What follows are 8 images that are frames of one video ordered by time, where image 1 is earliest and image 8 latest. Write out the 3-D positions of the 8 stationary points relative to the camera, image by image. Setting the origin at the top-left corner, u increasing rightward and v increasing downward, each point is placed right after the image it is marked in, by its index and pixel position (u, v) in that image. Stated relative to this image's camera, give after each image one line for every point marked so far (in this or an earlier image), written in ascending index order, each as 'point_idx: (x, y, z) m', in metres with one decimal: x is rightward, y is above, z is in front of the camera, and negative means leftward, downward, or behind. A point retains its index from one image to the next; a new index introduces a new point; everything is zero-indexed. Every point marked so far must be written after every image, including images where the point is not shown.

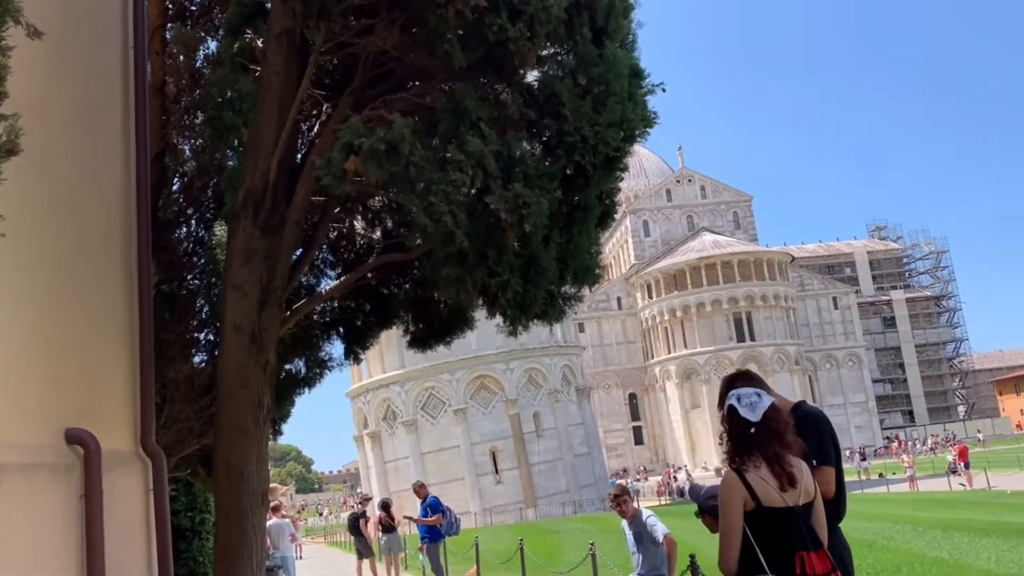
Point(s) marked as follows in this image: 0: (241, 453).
0: (-2.0, -1.2, +6.2) m
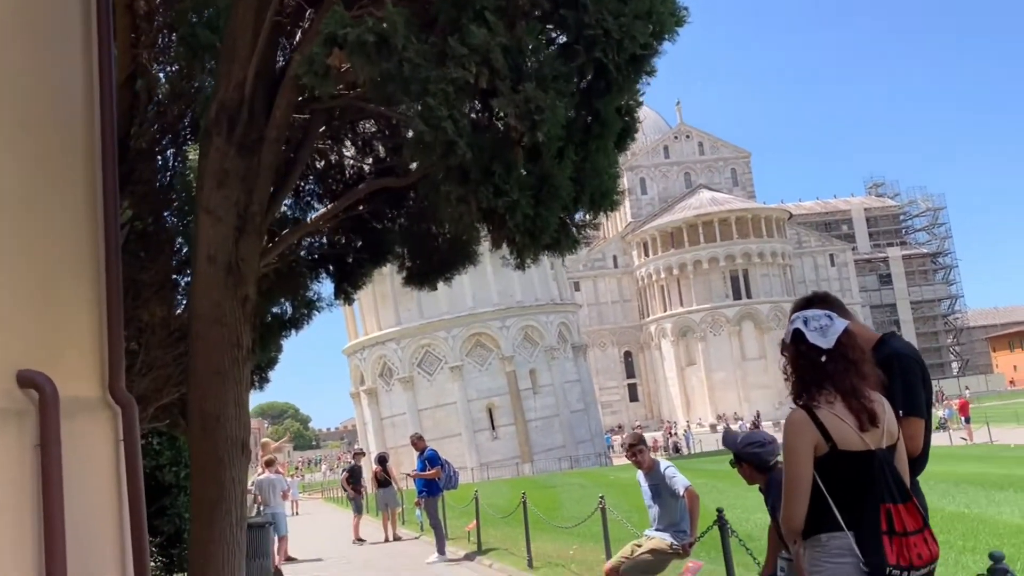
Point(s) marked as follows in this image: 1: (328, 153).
0: (-1.9, -0.7, +5.5) m
1: (-1.6, +1.2, +7.3) m
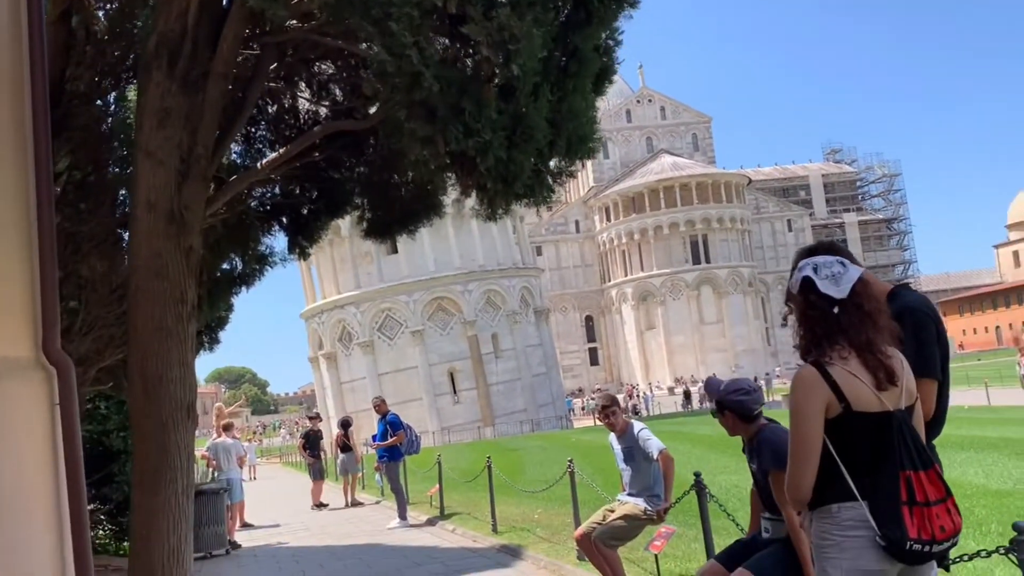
0: (-2.1, -0.4, +5.1) m
1: (-1.9, +1.5, +6.8) m
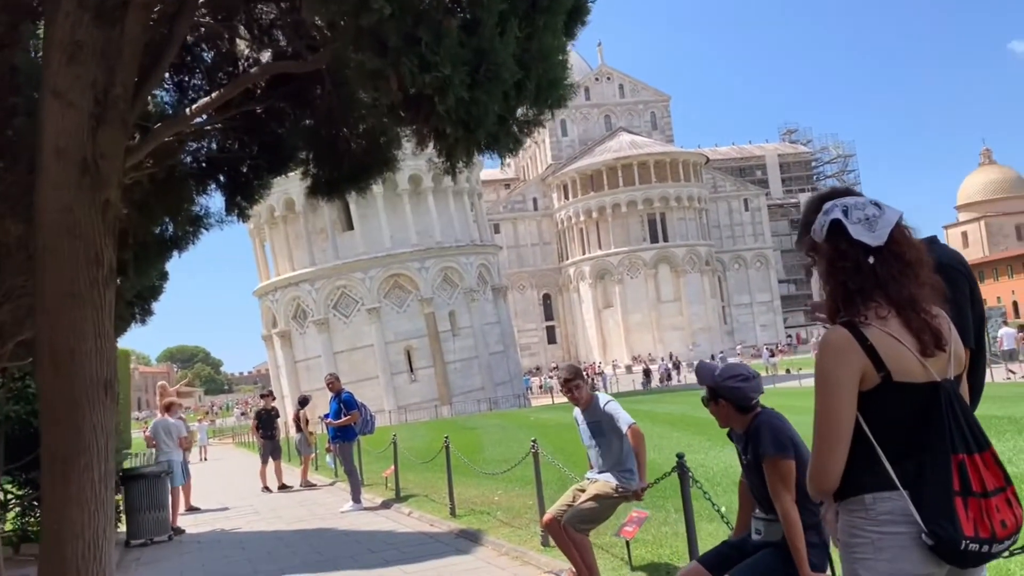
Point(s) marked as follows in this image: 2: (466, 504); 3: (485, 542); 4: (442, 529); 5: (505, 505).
0: (-2.3, -0.2, +4.5) m
1: (-2.1, +1.8, +6.1) m
2: (-0.6, -2.8, +10.8) m
3: (-0.3, -2.5, +8.4) m
4: (-0.8, -2.7, +9.5) m
5: (-0.1, -2.7, +10.4) m
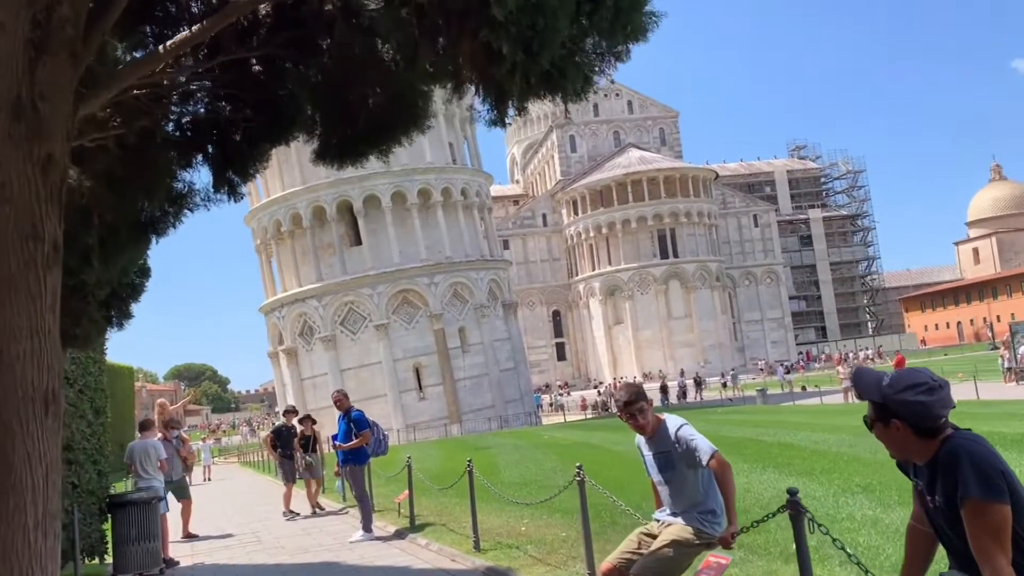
0: (-2.0, -0.1, +3.4) m
1: (-1.8, +1.8, +5.1) m
2: (-0.2, -2.8, +9.6) m
3: (+0.1, -2.5, +7.3) m
4: (-0.5, -2.7, +8.3) m
5: (+0.3, -2.7, +9.2) m
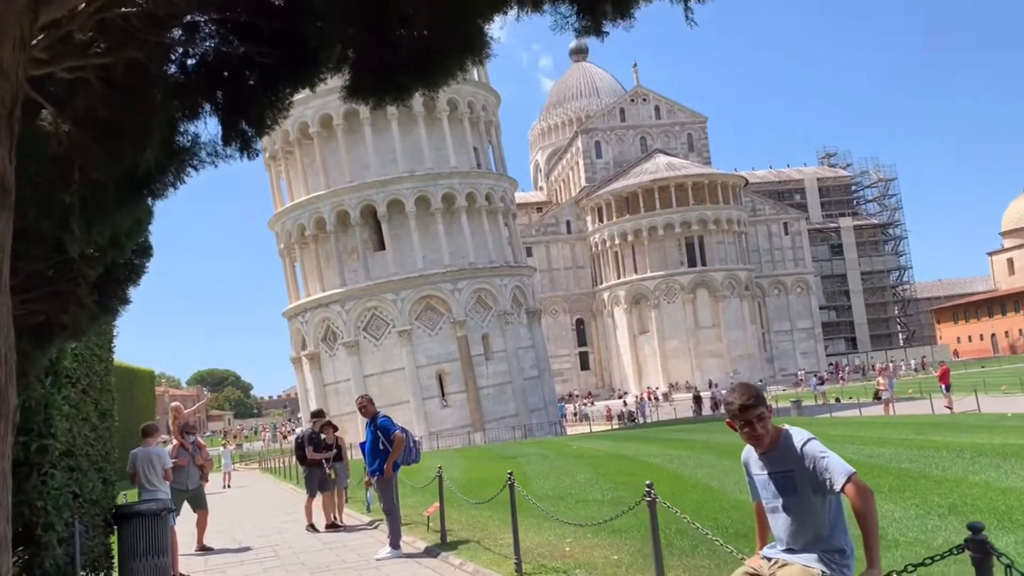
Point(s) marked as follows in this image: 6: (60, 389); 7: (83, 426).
0: (-1.7, 0.0, +2.5) m
1: (-1.5, +2.0, +4.2) m
2: (+0.2, -2.8, +8.7) m
3: (+0.4, -2.5, +6.3) m
4: (0.0, -2.7, +7.4) m
5: (+0.7, -2.7, +8.2) m
6: (-4.3, -1.0, +8.1) m
7: (-4.4, -1.4, +8.7) m
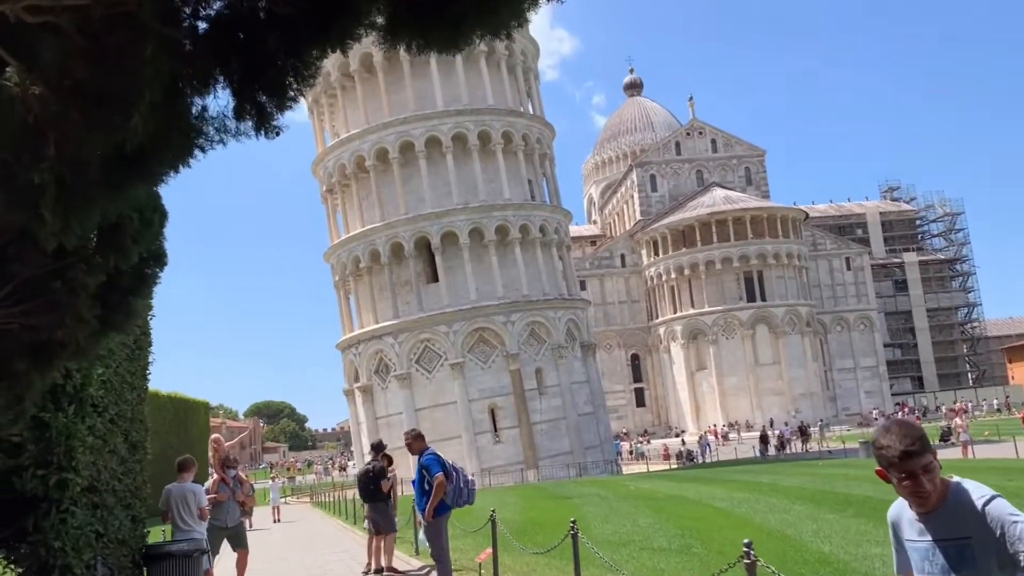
0: (-1.5, 0.0, +1.7) m
1: (-1.1, +1.9, +3.5) m
2: (+0.8, -3.0, +7.7) m
3: (+0.9, -2.6, +5.3) m
4: (+0.5, -2.8, +6.4) m
5: (+1.2, -2.9, +7.2) m
6: (-3.8, -1.2, +7.5) m
7: (-3.8, -1.6, +8.0) m
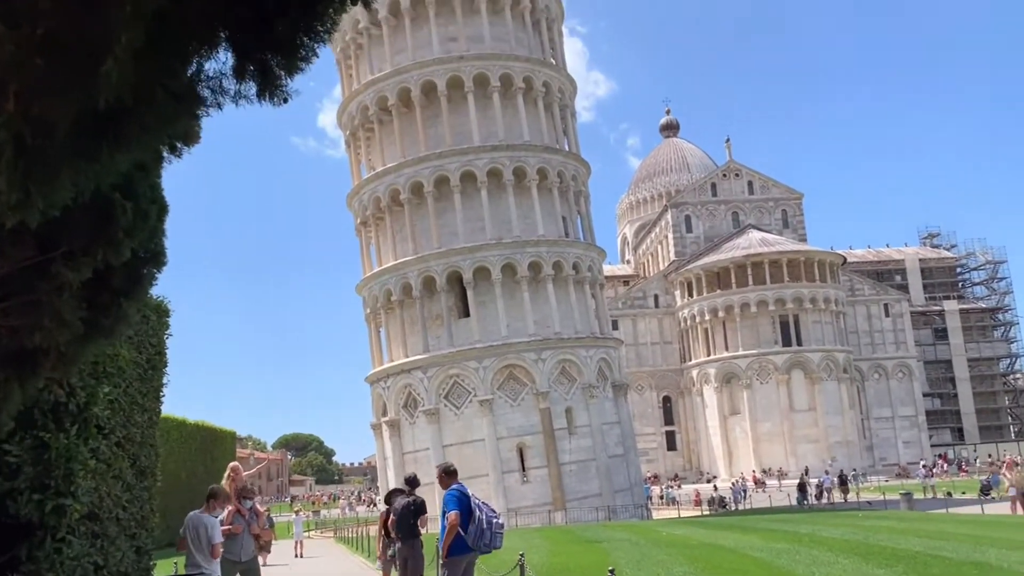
0: (-1.4, +0.1, +1.3) m
1: (-0.9, +1.9, +3.2) m
2: (+1.0, -3.2, +7.0) m
3: (+1.1, -2.7, +4.7) m
4: (+0.7, -3.0, +5.8) m
5: (+1.5, -3.1, +6.6) m
6: (-3.5, -1.3, +7.1) m
7: (-3.5, -1.8, +7.6) m
